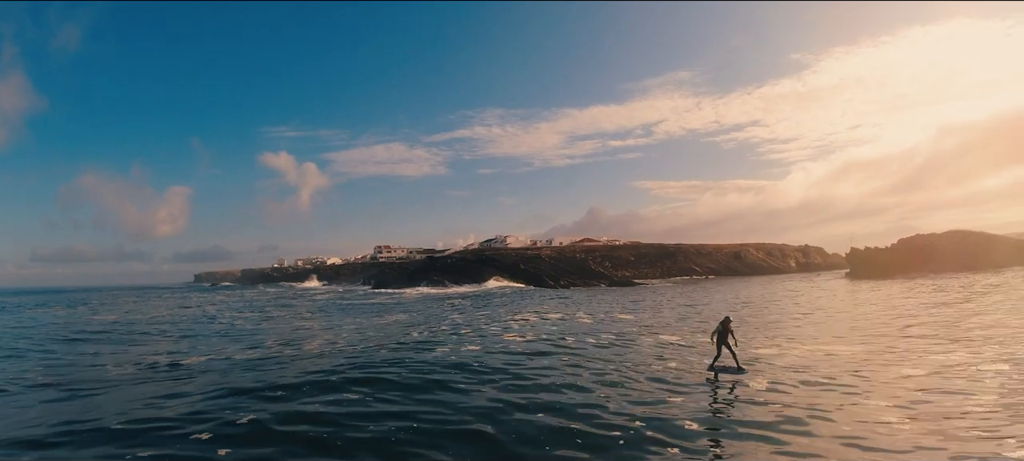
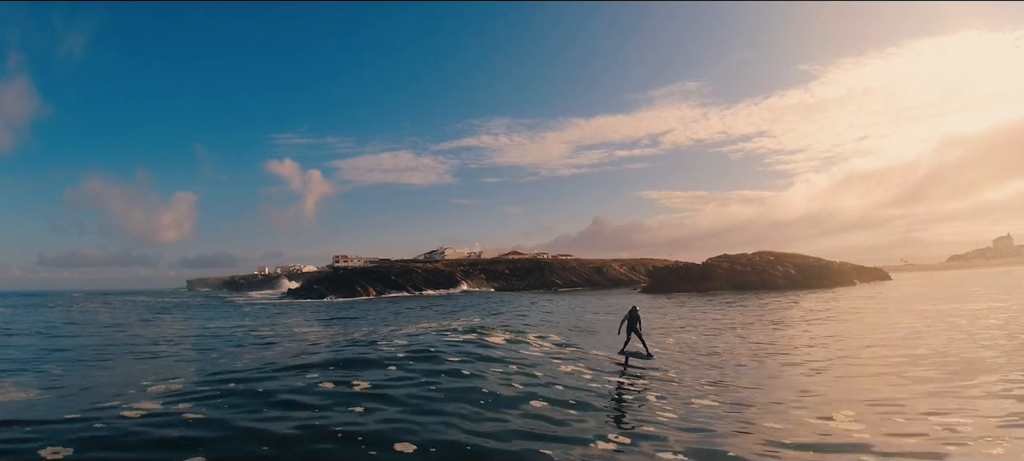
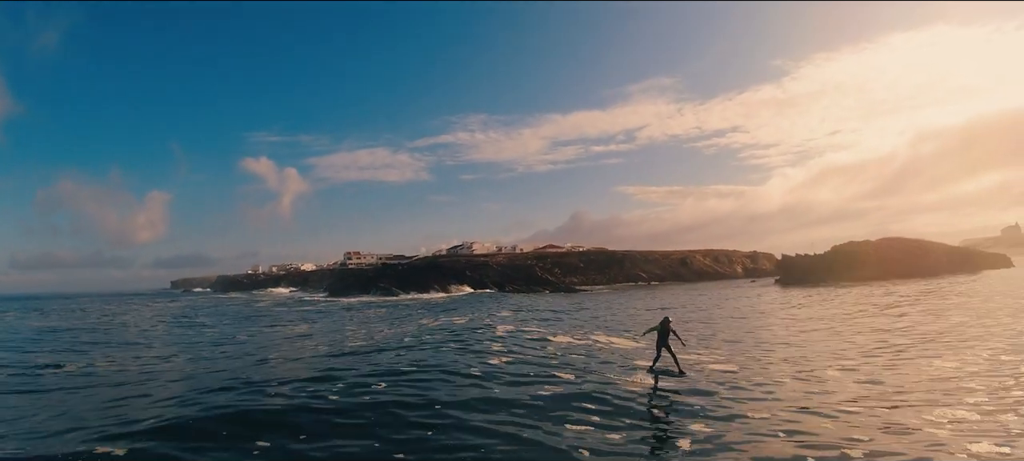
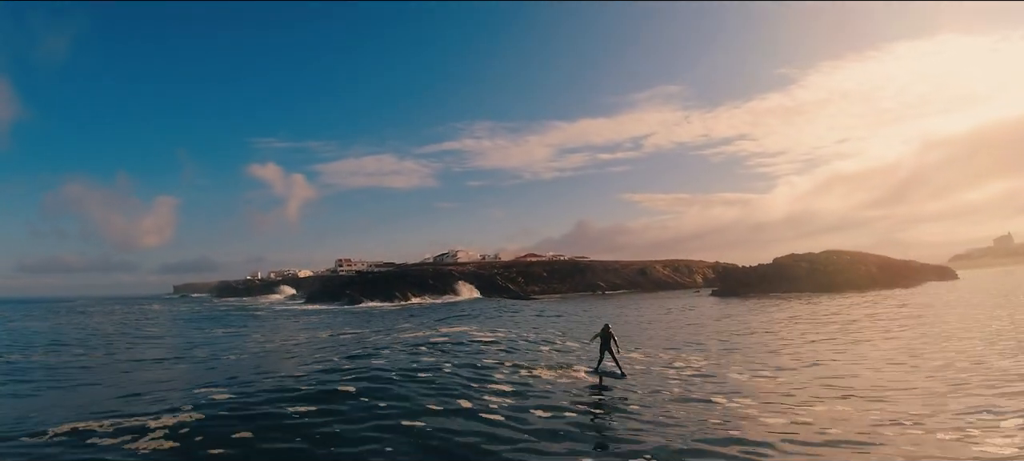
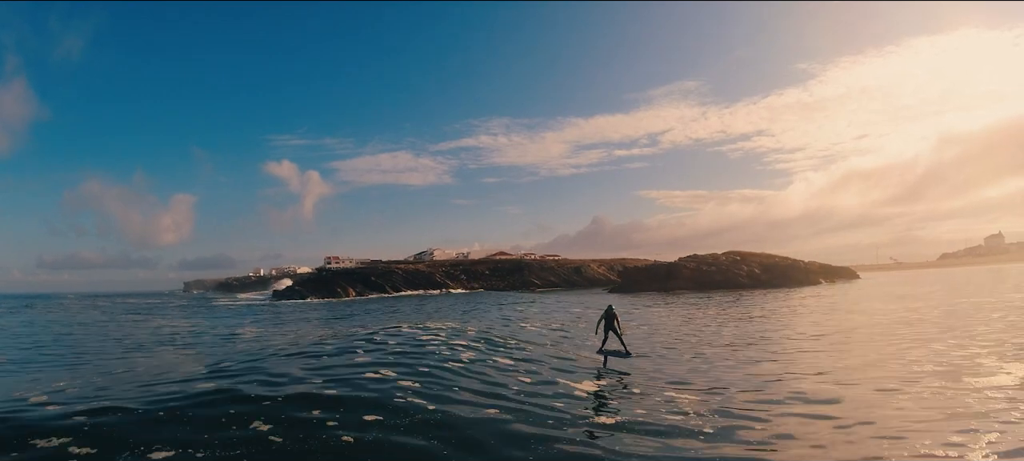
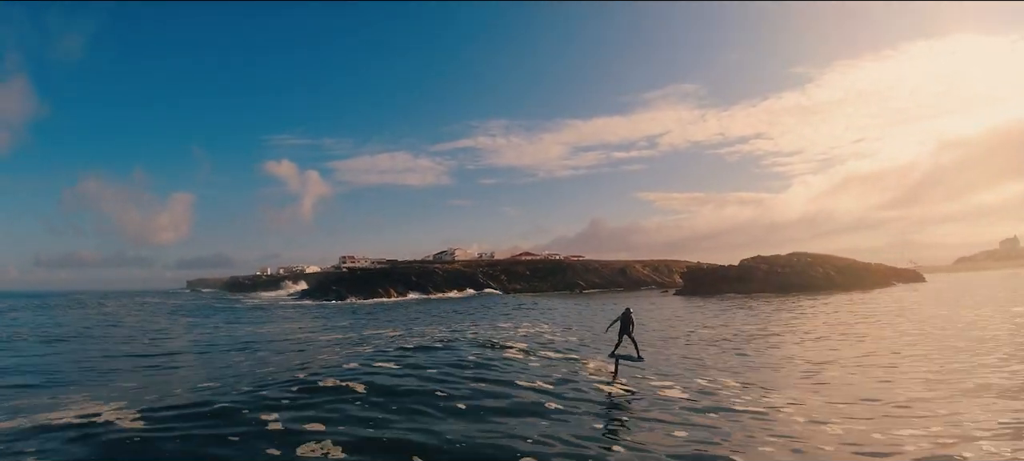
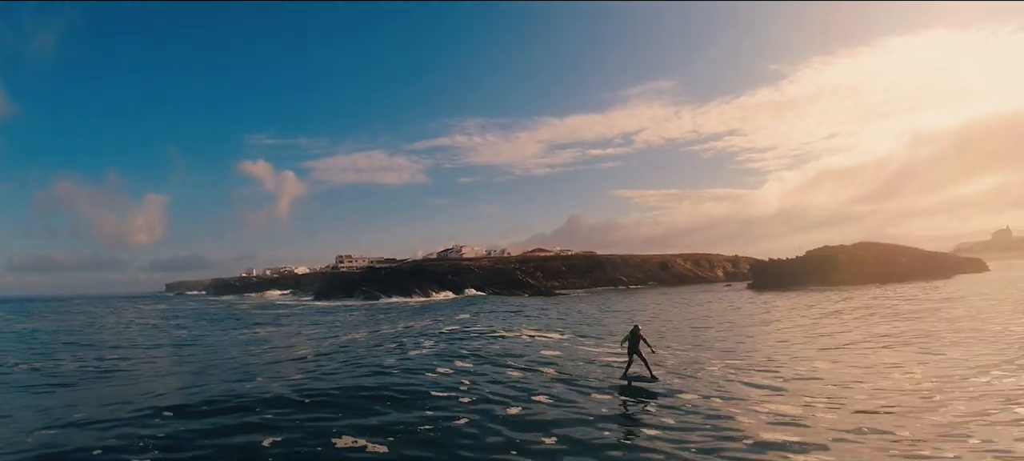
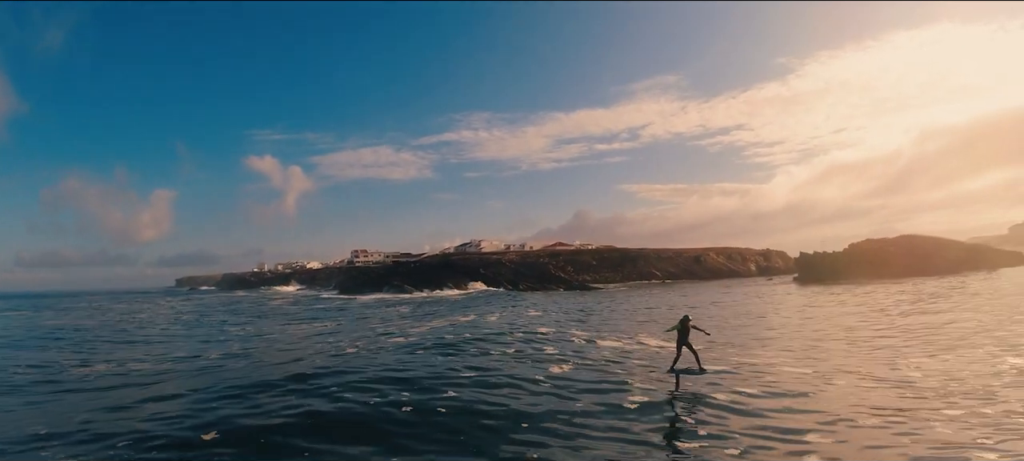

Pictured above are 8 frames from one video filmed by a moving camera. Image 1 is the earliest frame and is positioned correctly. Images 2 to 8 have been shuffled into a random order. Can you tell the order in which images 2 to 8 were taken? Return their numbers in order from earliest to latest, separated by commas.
8, 3, 7, 4, 6, 2, 5
